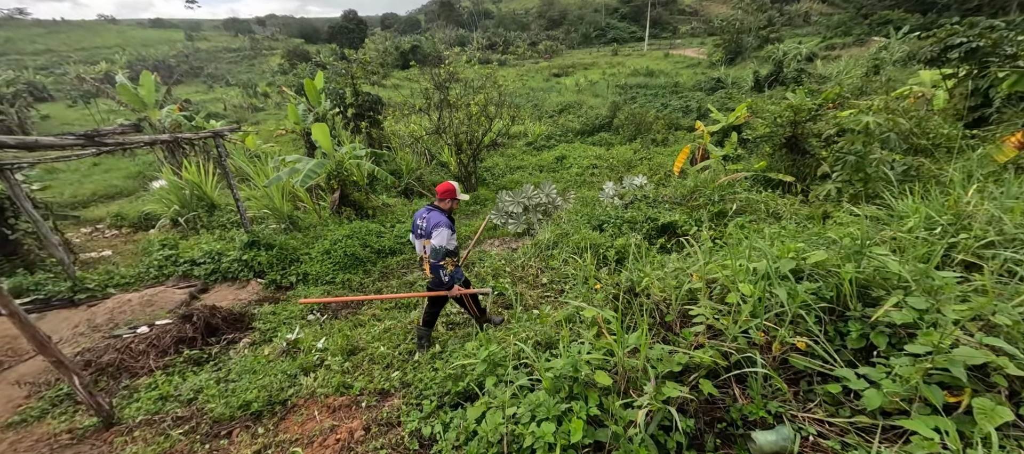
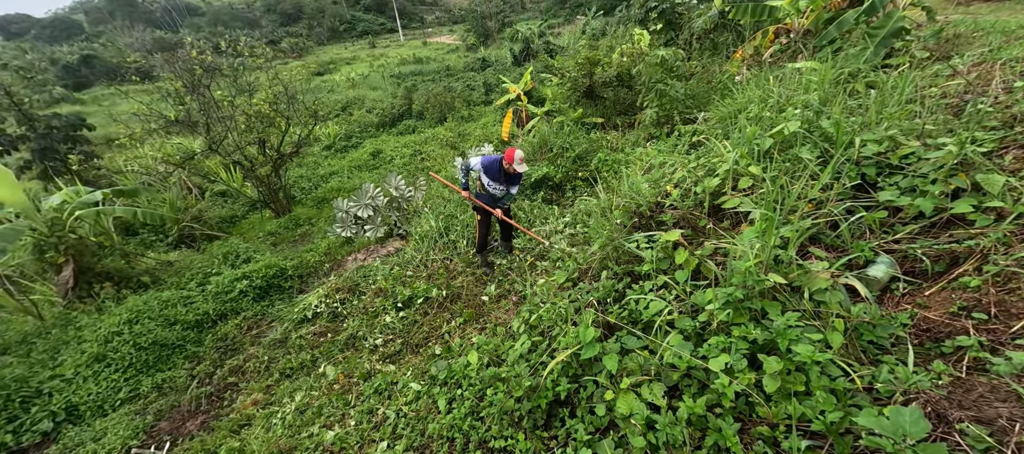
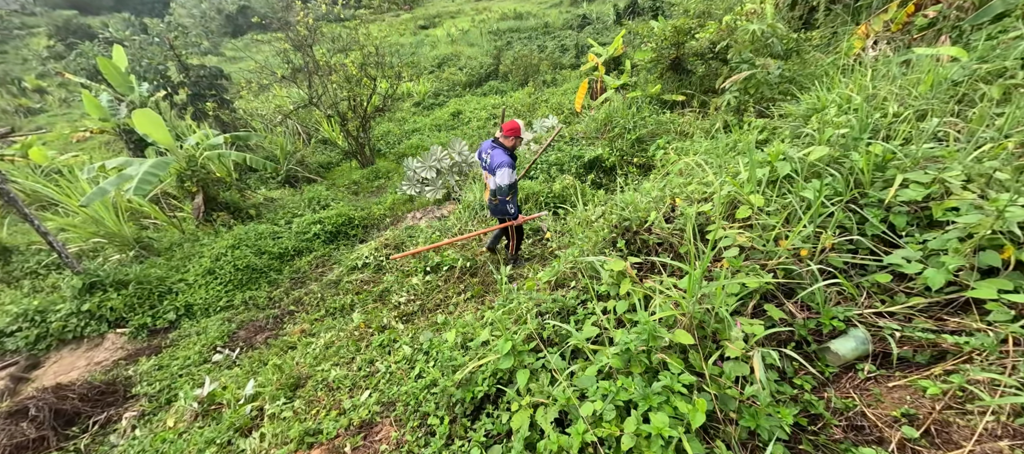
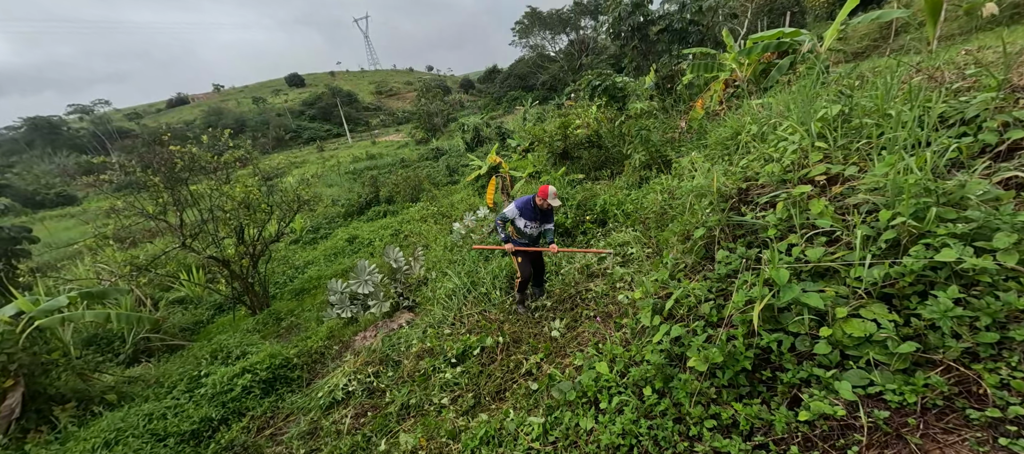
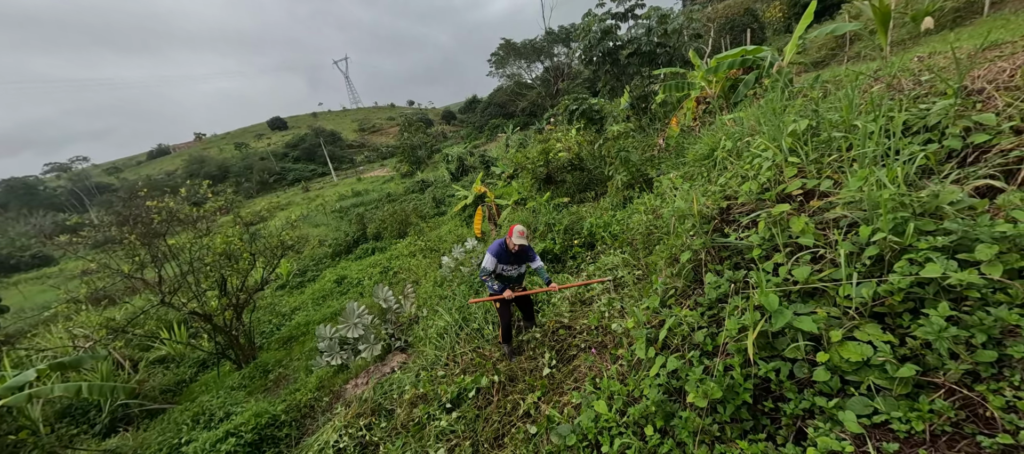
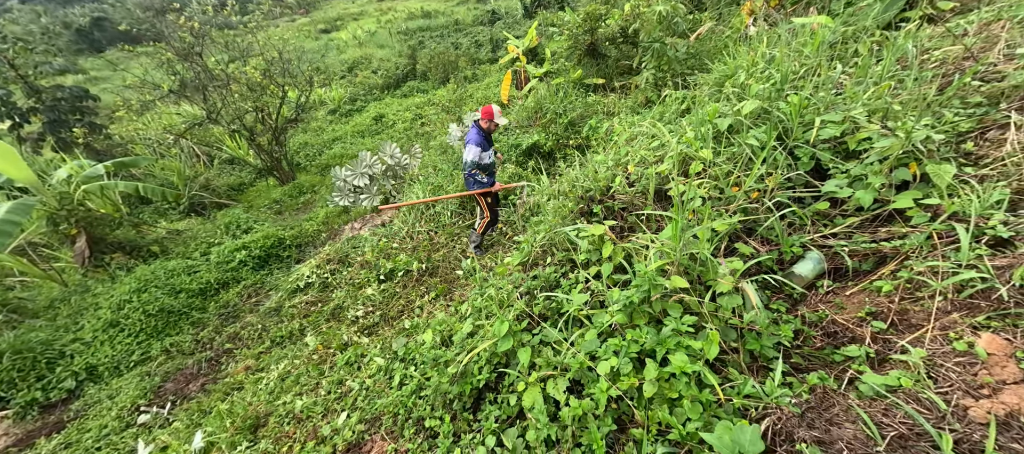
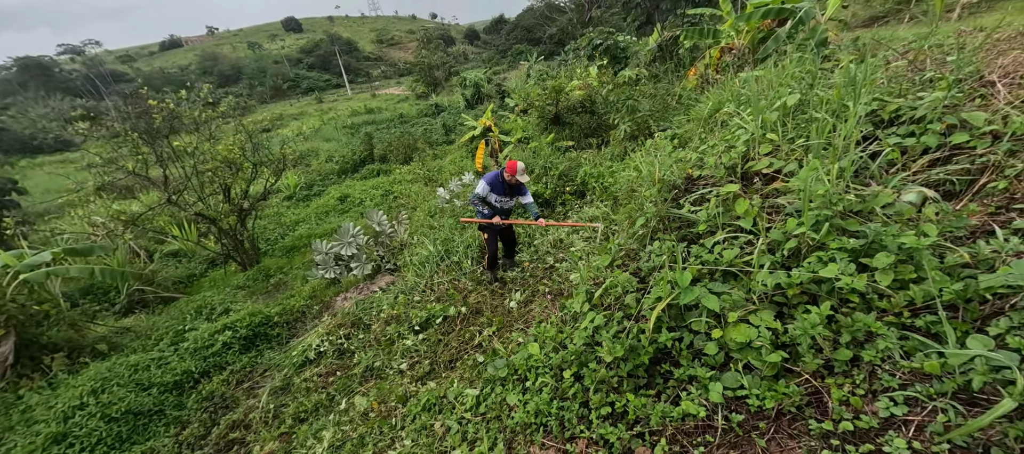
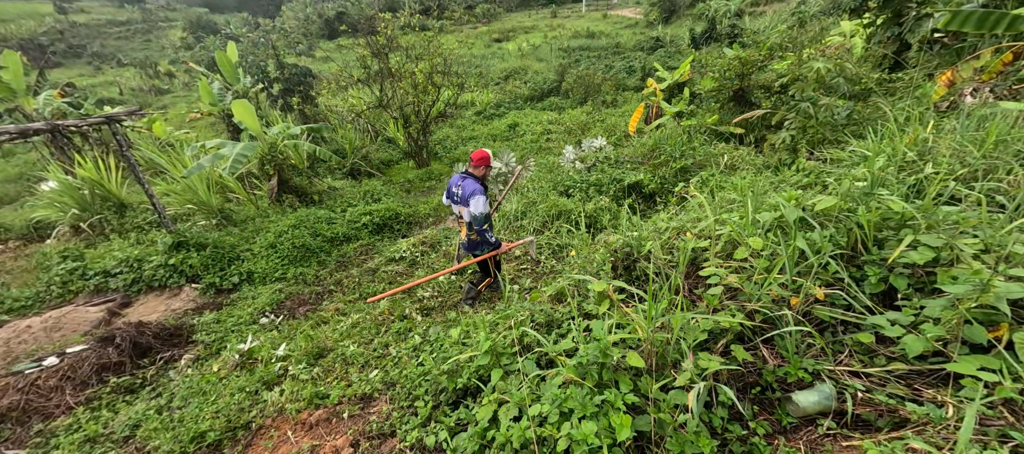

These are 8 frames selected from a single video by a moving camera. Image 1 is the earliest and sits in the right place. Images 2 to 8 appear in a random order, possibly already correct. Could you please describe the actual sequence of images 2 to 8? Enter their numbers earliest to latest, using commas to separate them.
8, 3, 6, 2, 7, 4, 5
